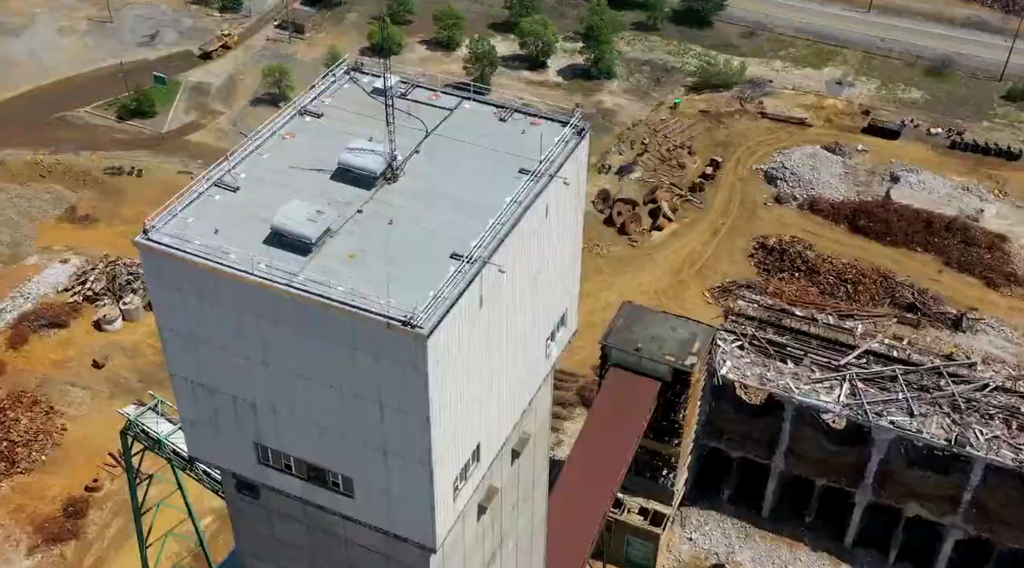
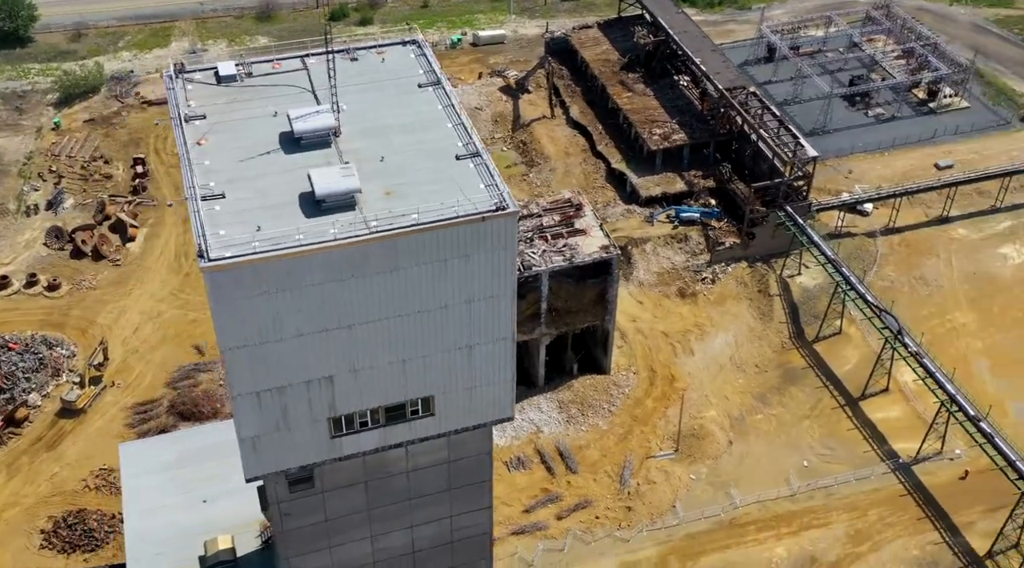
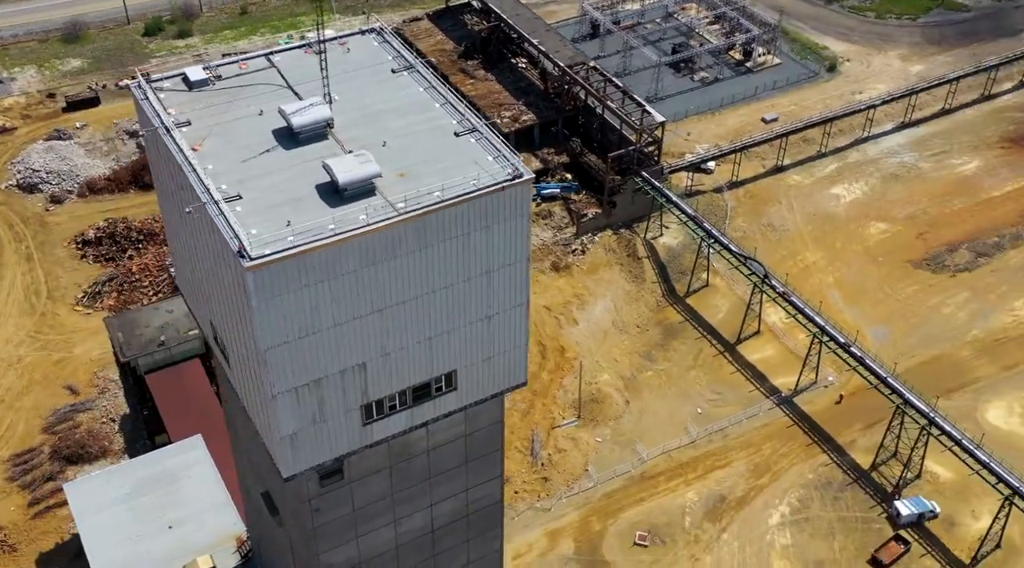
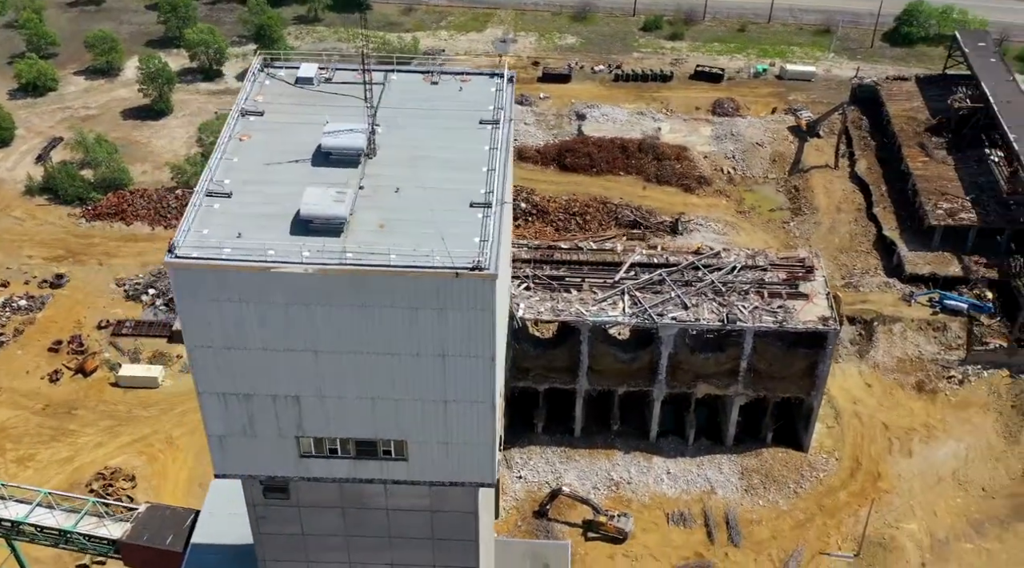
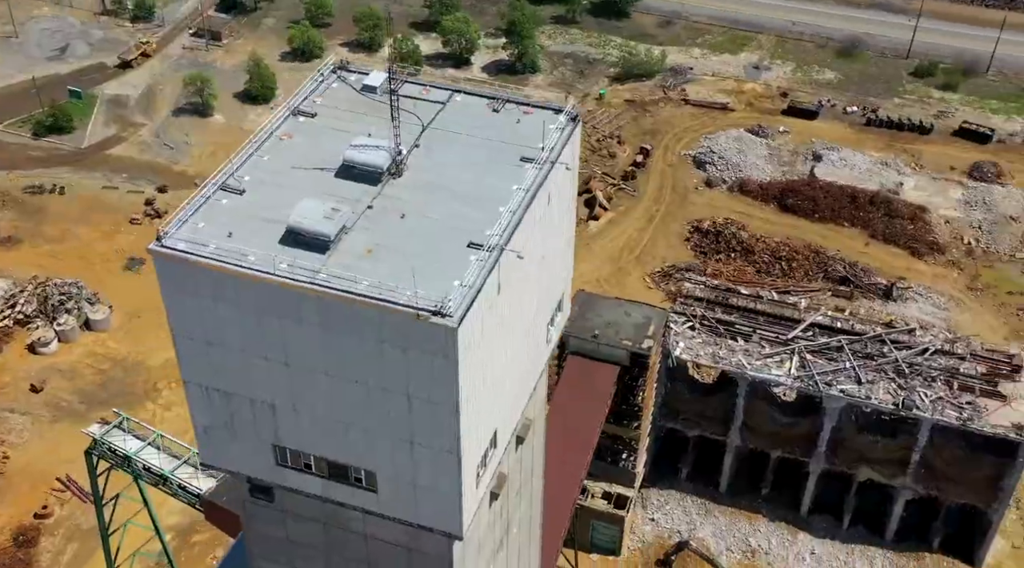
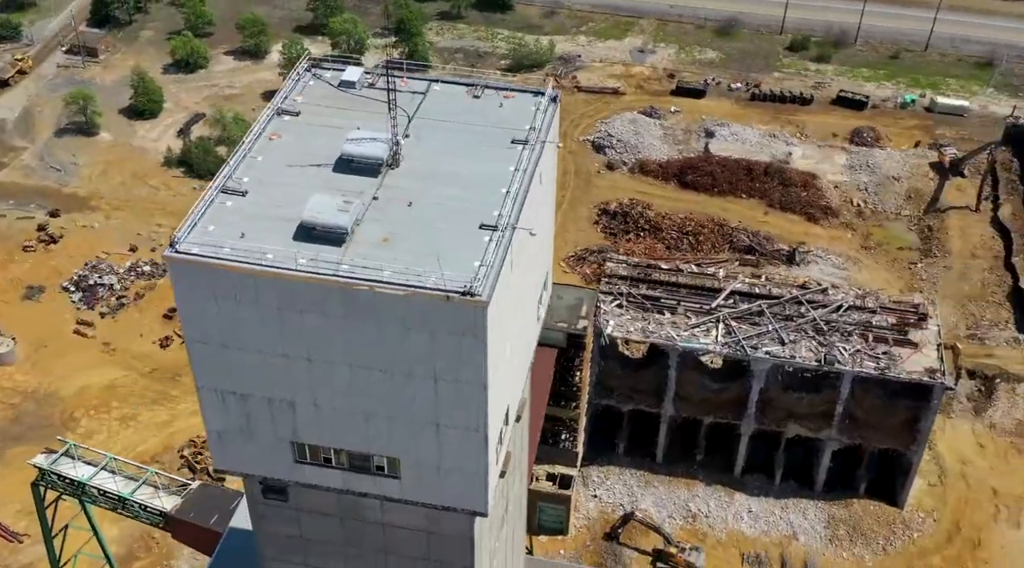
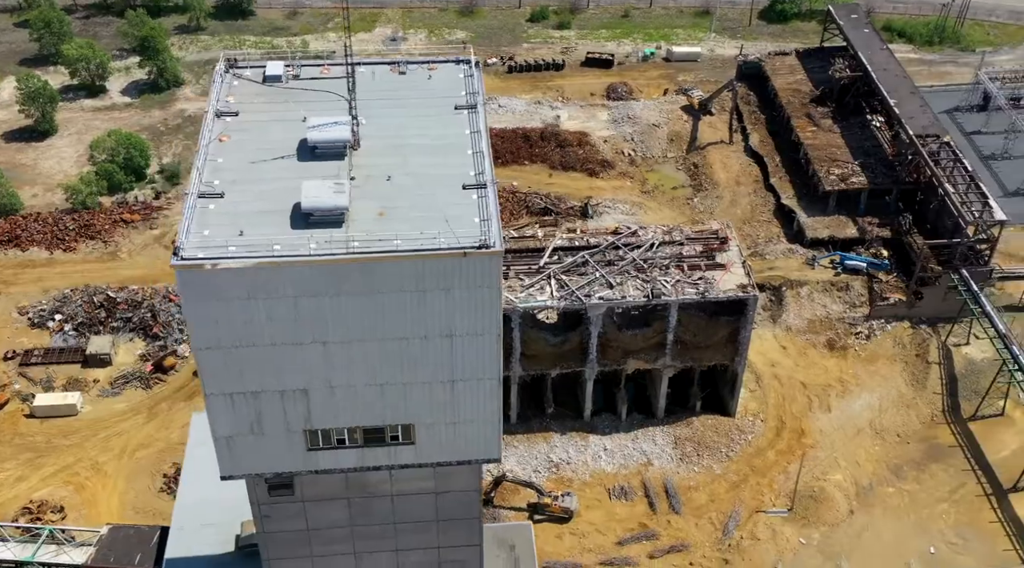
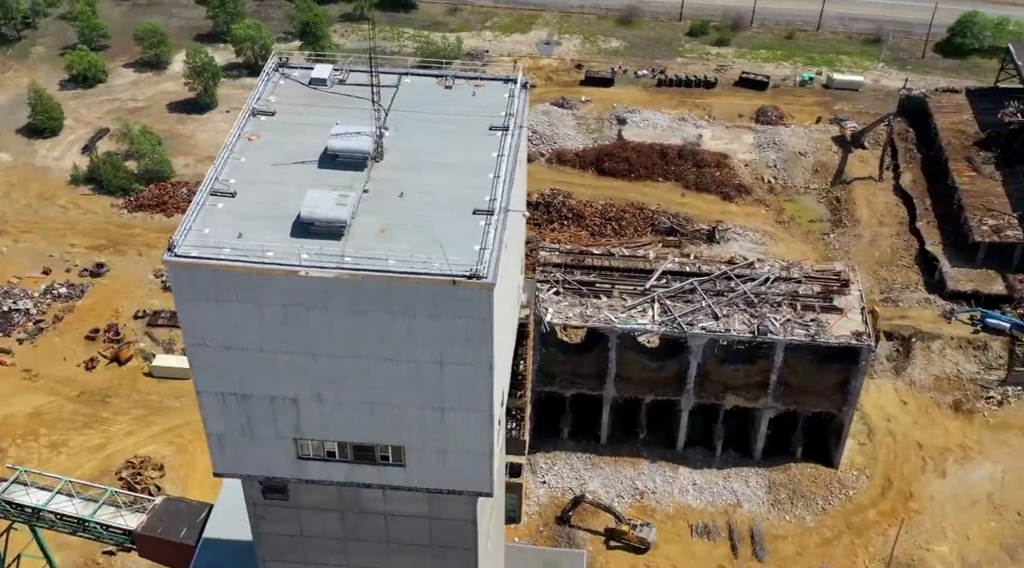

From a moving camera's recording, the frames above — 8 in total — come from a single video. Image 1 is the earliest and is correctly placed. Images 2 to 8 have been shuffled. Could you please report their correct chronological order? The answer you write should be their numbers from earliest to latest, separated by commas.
5, 6, 8, 4, 7, 2, 3
